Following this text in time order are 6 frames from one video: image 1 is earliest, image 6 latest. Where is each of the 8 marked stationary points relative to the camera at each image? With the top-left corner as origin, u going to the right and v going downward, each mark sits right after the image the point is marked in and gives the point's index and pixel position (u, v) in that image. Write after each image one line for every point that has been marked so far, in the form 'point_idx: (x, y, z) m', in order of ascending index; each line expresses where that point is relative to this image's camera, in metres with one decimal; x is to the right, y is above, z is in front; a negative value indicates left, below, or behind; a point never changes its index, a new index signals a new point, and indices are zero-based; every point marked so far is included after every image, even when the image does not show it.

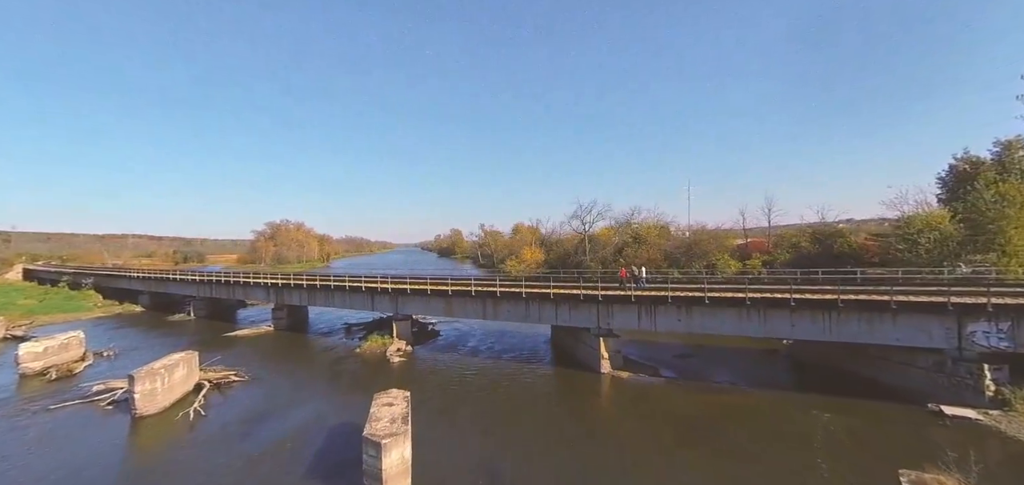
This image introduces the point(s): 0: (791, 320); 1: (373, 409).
0: (+12.6, -3.5, +18.4) m
1: (-4.6, -5.5, +13.3) m
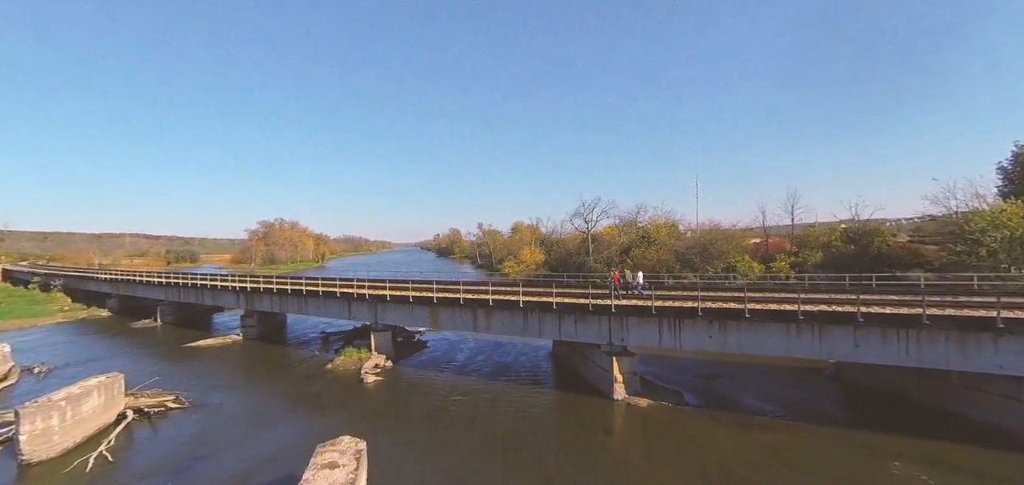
0: (+12.4, -3.5, +14.6) m
1: (-4.8, -5.5, +9.6) m
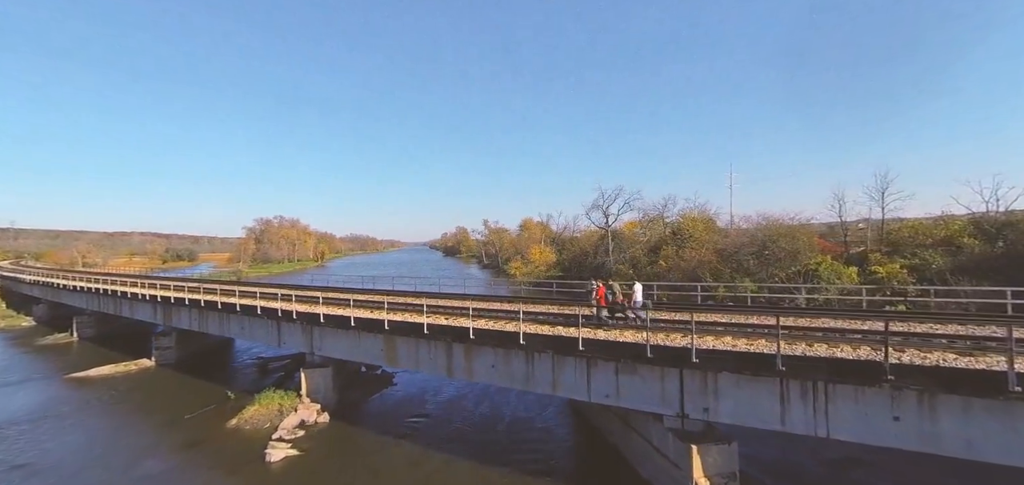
0: (+12.1, -3.3, +6.0) m
1: (-5.3, -5.2, +1.4) m
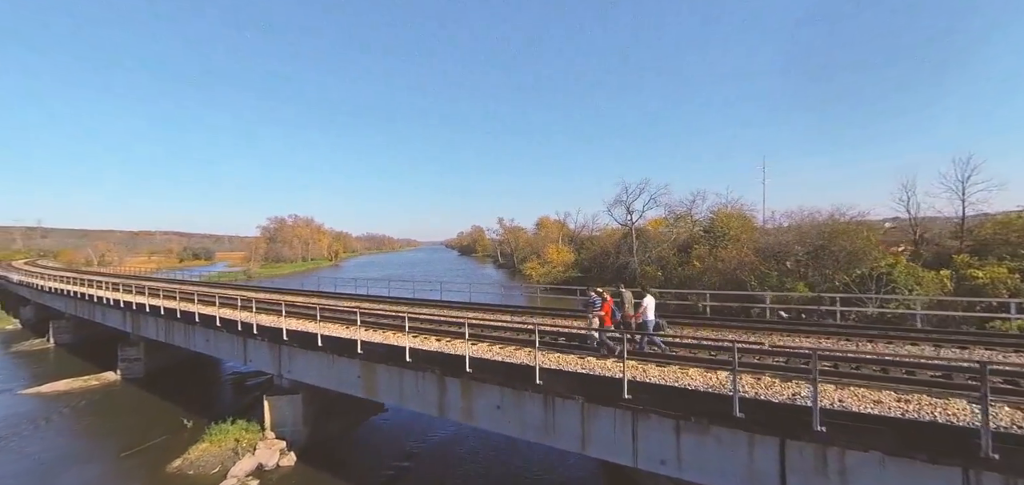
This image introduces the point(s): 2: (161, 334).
0: (+12.1, -3.2, +2.0) m
1: (-5.4, -5.1, -1.9) m
2: (-17.2, -4.4, +19.8) m
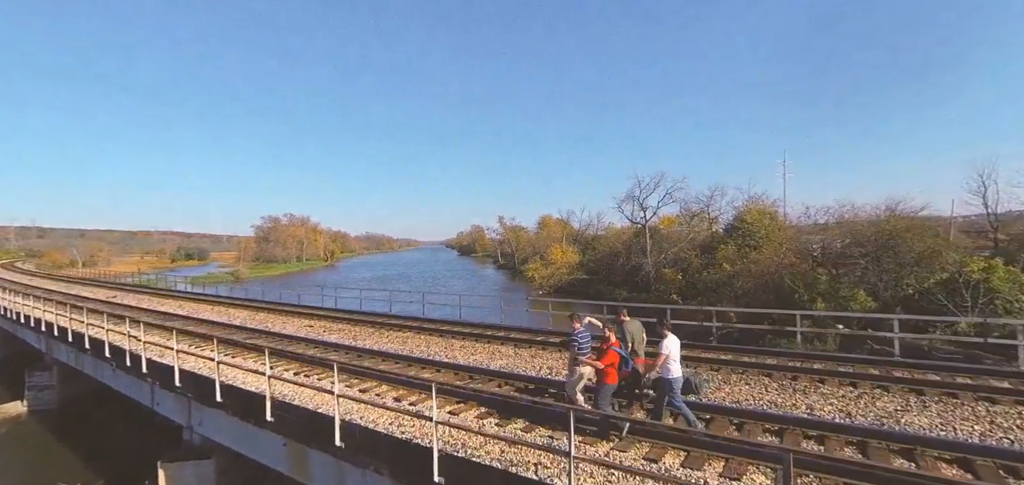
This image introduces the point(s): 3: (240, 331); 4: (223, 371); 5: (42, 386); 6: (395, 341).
0: (+12.1, -3.2, -2.2) m
1: (-5.4, -5.1, -6.1) m
2: (-17.1, -4.4, +15.7) m
3: (-8.1, -2.5, +12.2) m
4: (-6.0, -2.6, +8.6) m
5: (-19.9, -6.1, +17.3) m
6: (-2.9, -2.6, +10.6) m
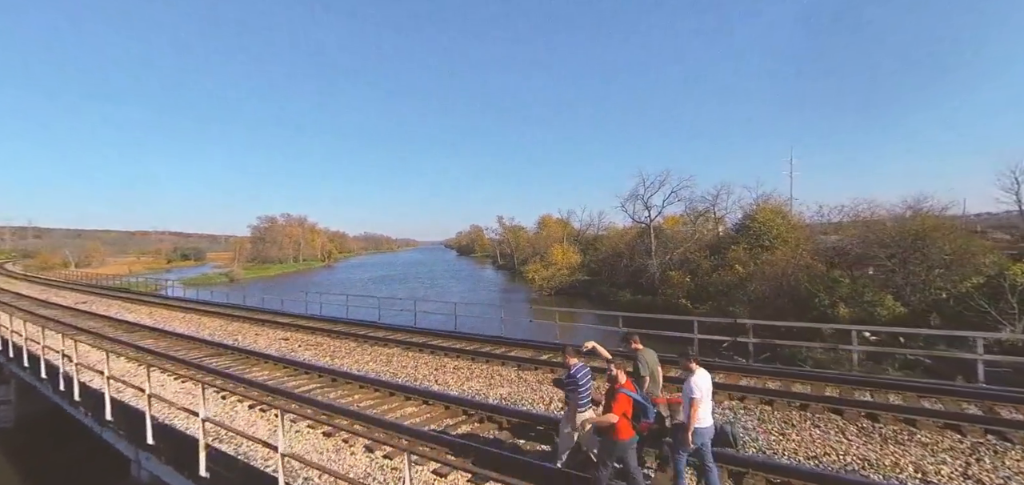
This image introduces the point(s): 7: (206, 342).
0: (+12.2, -3.2, -3.7) m
1: (-5.3, -5.2, -7.6) m
2: (-17.0, -4.5, +14.2) m
3: (-8.0, -2.6, +10.7) m
4: (-6.0, -2.7, +7.1) m
5: (-19.8, -6.2, +15.8) m
6: (-2.9, -2.6, +9.1) m
7: (-8.2, -2.6, +11.0) m
